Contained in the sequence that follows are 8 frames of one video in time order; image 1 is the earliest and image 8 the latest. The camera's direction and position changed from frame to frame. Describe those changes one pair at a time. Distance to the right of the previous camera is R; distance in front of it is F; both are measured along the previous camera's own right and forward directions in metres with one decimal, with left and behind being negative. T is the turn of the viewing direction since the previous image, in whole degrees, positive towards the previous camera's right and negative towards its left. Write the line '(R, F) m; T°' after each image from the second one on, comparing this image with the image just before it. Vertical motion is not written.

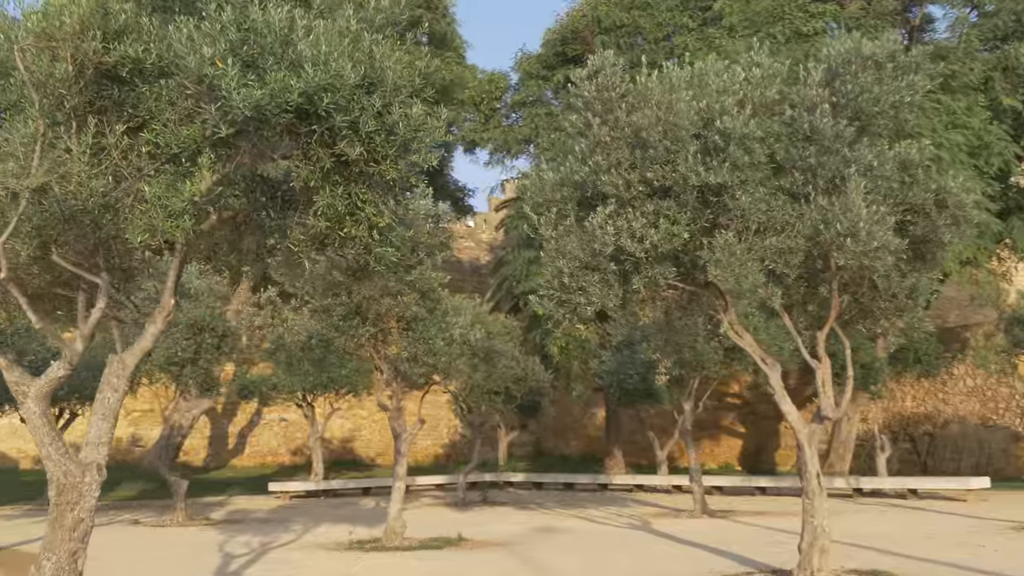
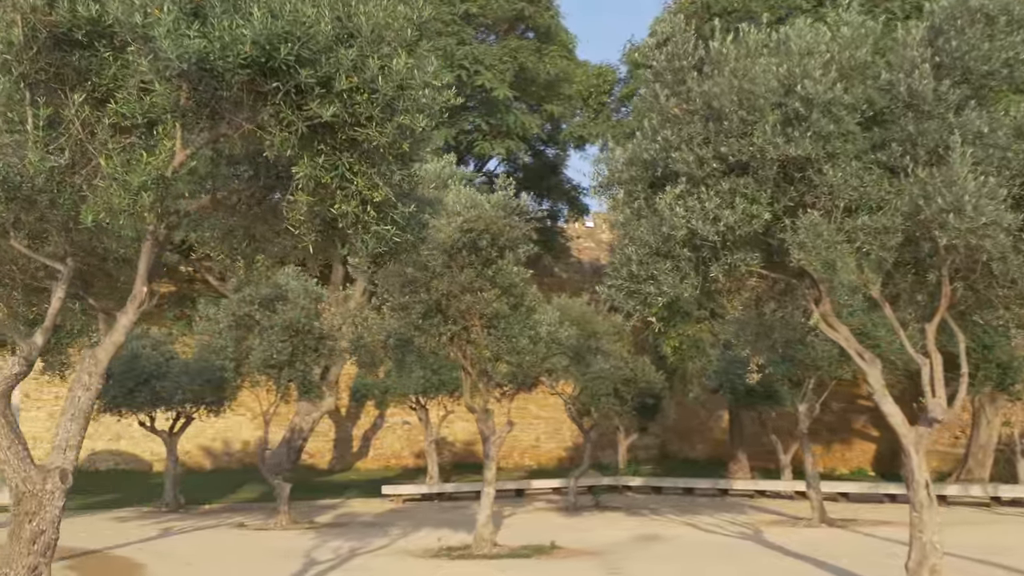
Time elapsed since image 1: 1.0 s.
(+0.6, +0.9) m; -7°
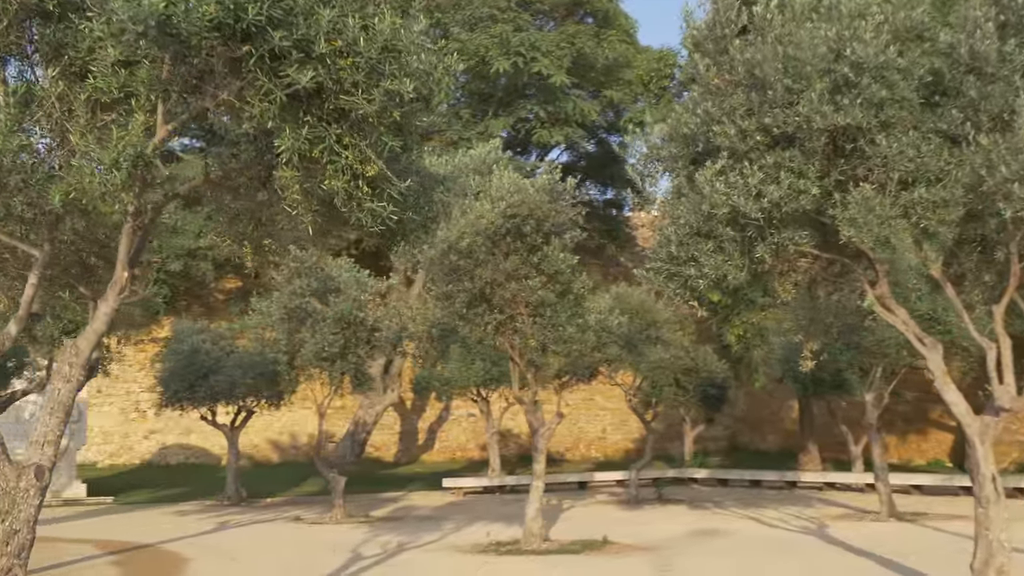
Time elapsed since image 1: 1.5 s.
(+0.3, +0.5) m; -4°
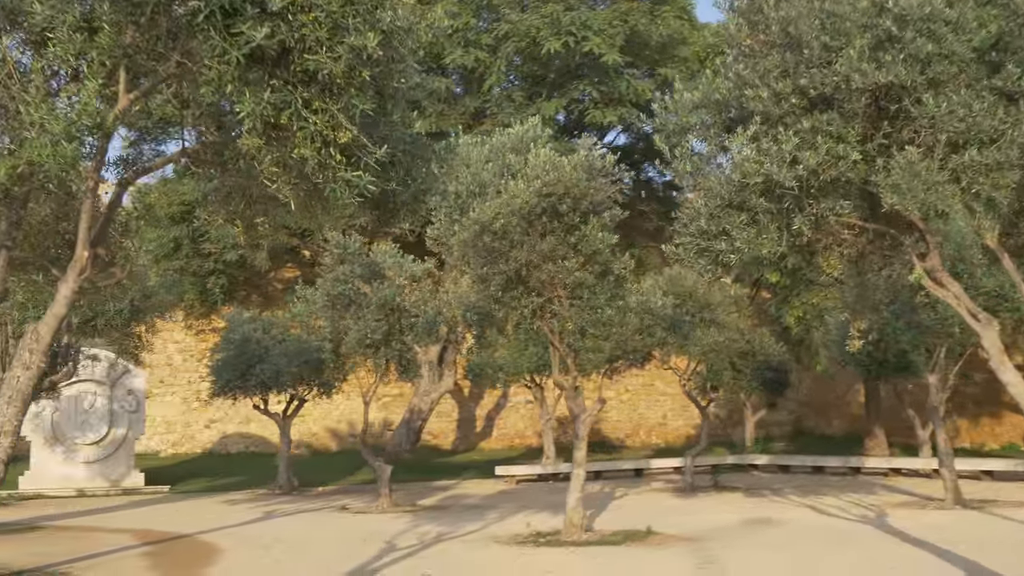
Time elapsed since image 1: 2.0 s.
(+0.3, +0.5) m; -3°
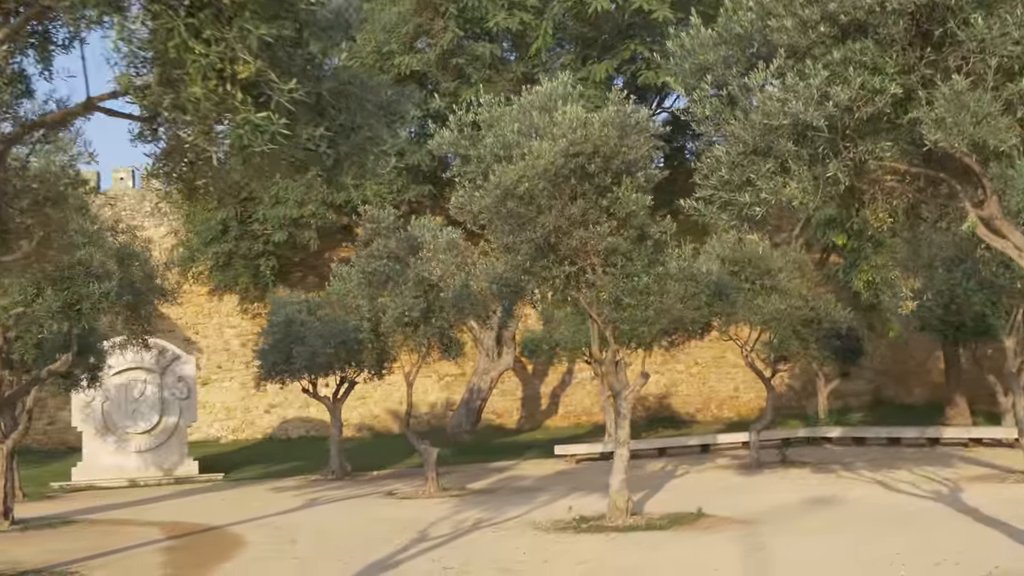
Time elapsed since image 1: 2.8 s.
(+0.5, +0.9) m; -4°
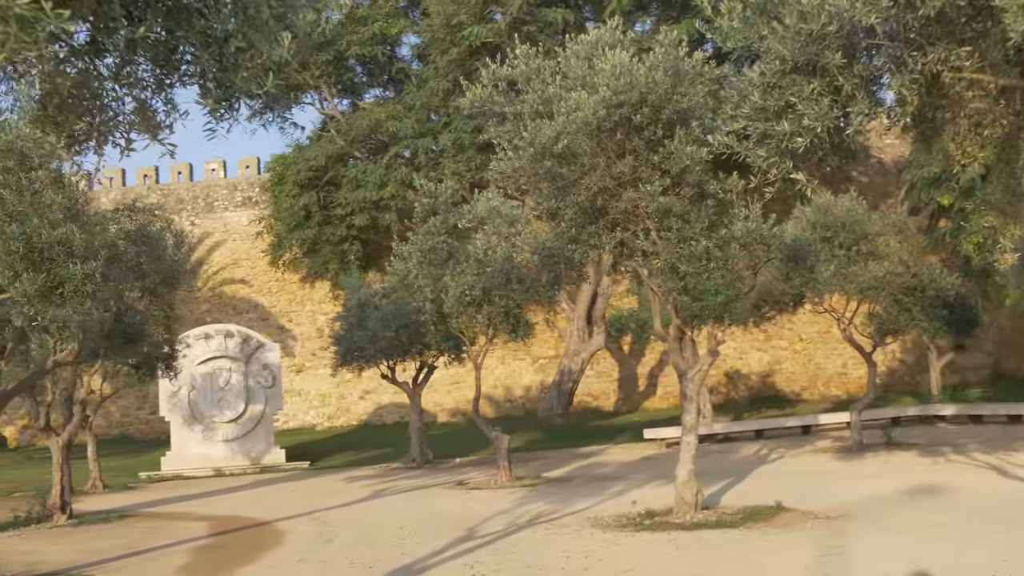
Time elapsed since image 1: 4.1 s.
(+0.6, +1.3) m; -6°
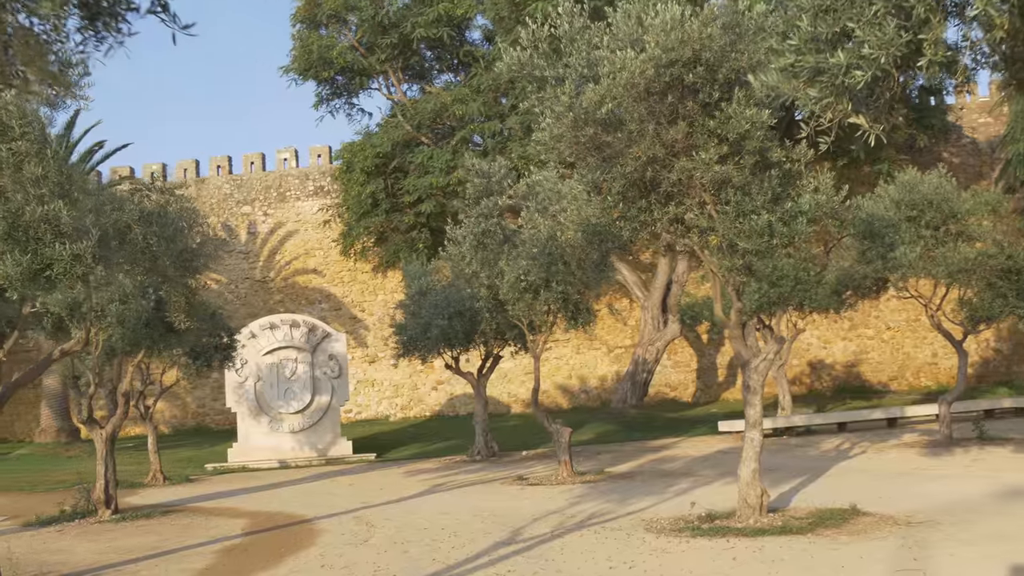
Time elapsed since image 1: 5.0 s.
(+0.4, +1.0) m; -4°
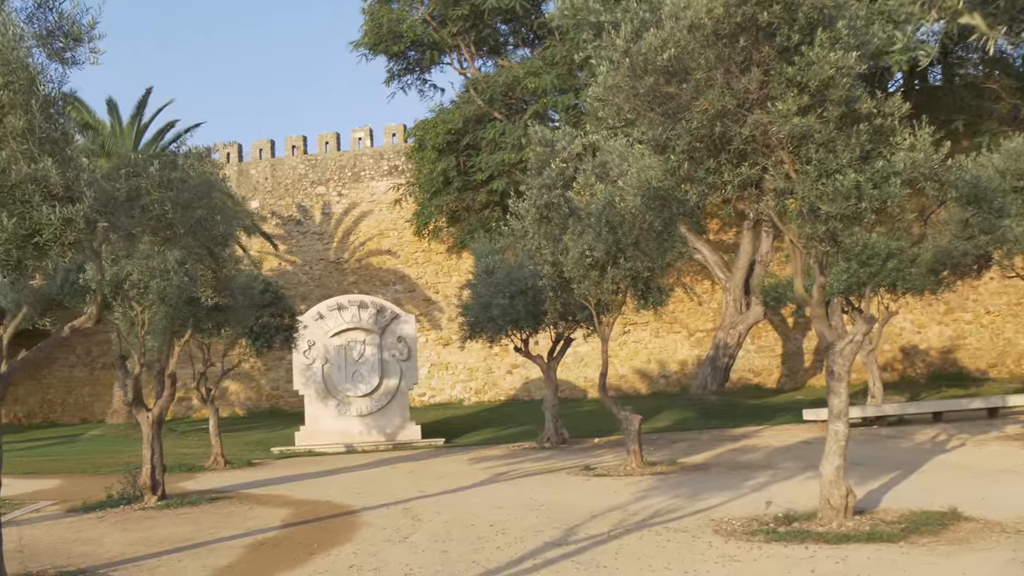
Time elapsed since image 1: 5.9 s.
(+0.3, +1.1) m; -4°
